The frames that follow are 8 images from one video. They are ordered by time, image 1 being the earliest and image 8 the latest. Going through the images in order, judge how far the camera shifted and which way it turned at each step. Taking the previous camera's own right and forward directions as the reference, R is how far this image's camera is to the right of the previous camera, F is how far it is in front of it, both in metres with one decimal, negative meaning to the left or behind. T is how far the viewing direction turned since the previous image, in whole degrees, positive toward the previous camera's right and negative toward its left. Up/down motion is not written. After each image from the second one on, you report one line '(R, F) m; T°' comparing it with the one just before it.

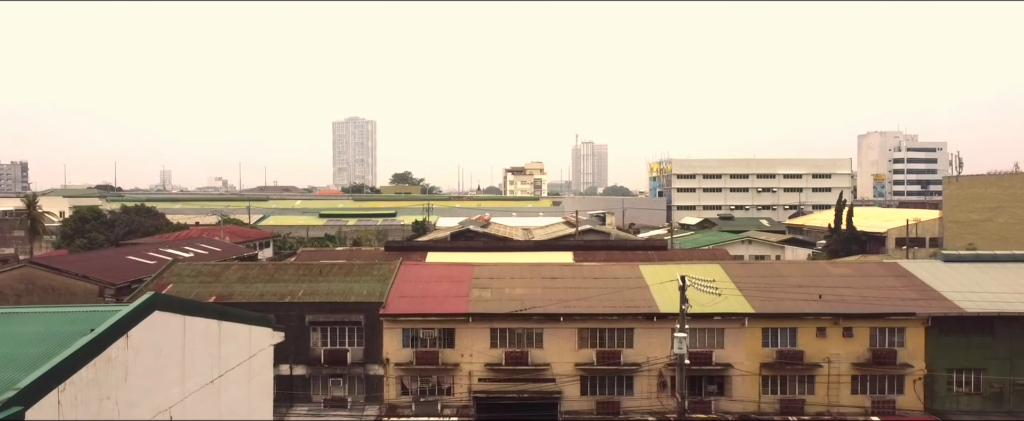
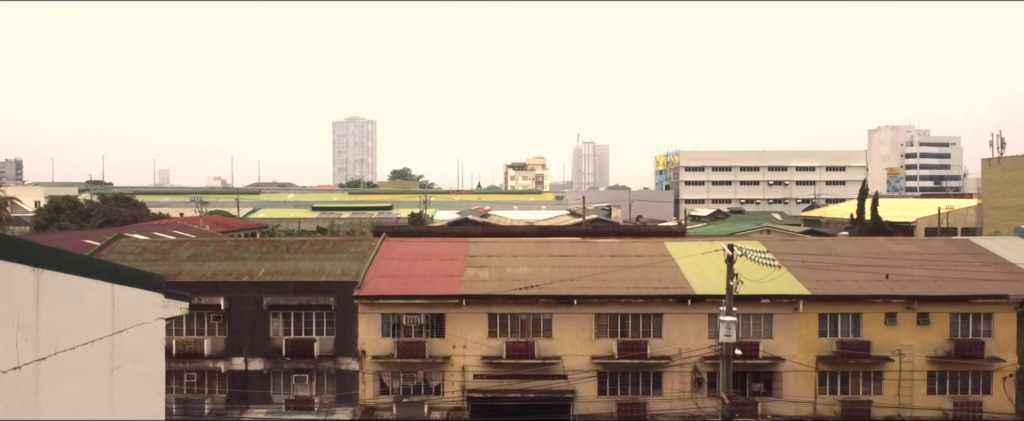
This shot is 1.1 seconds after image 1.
(-0.1, +5.8) m; 0°
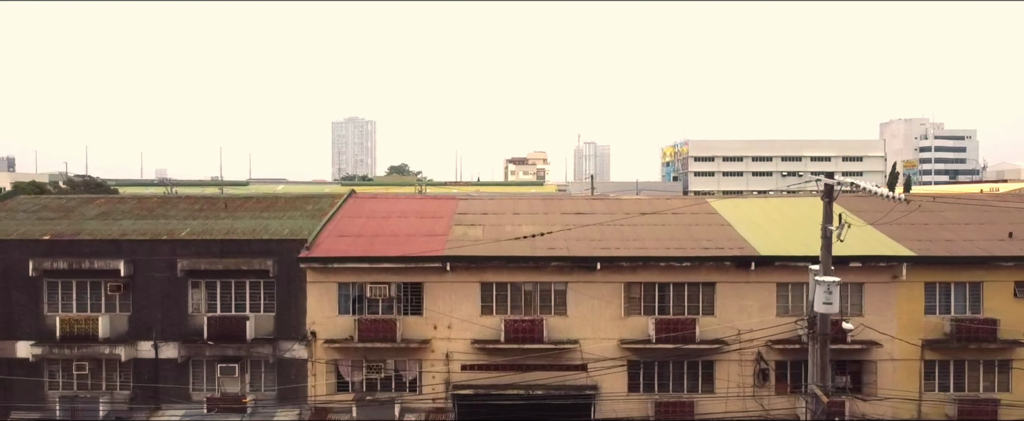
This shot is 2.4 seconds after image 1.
(0.0, +6.9) m; 0°
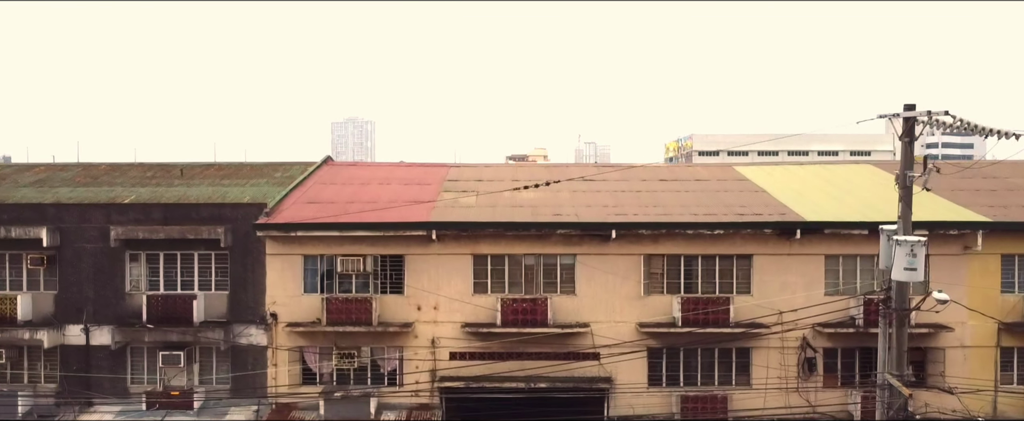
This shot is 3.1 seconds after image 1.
(0.0, +3.2) m; 0°
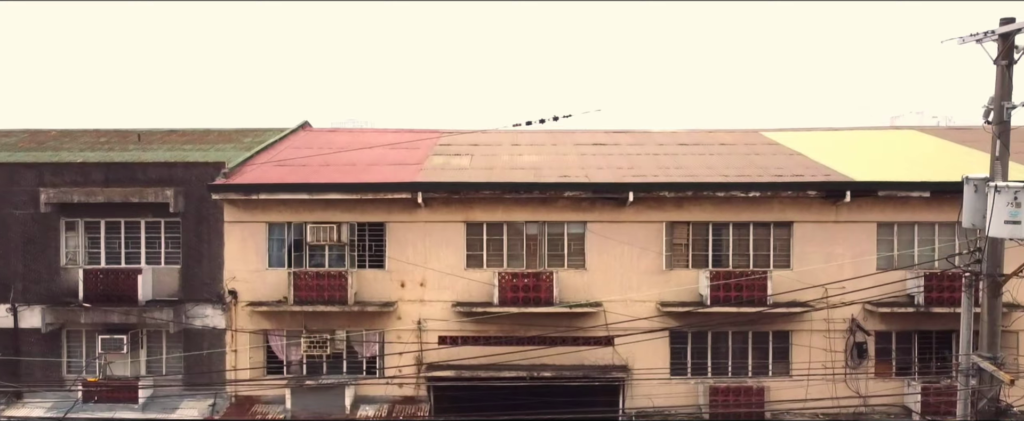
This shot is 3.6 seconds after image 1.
(0.0, +2.4) m; 0°
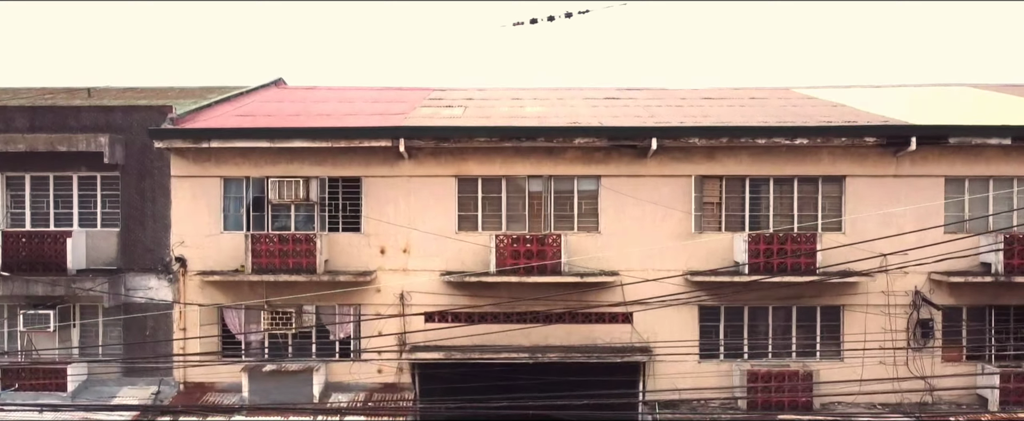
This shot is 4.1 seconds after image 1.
(0.0, +2.3) m; 0°
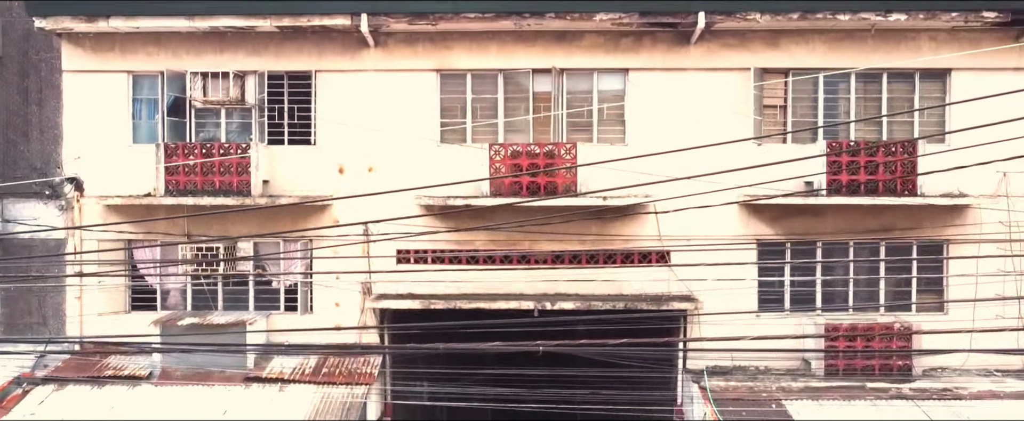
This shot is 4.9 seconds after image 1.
(0.0, +2.9) m; 0°
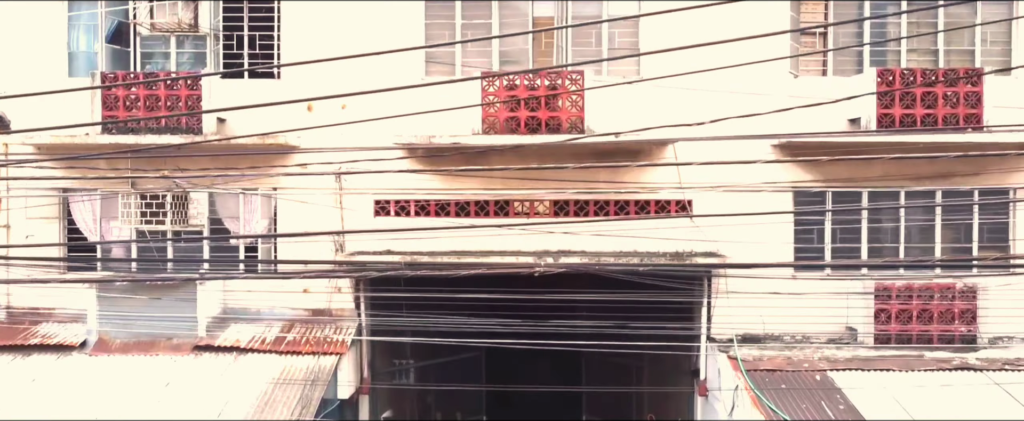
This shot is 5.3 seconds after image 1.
(0.0, +1.3) m; 0°
